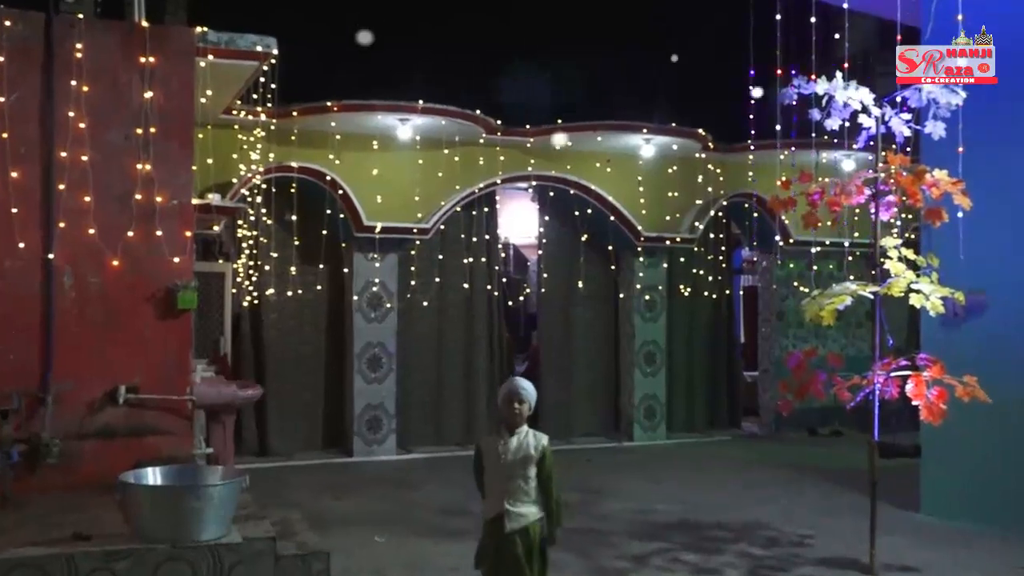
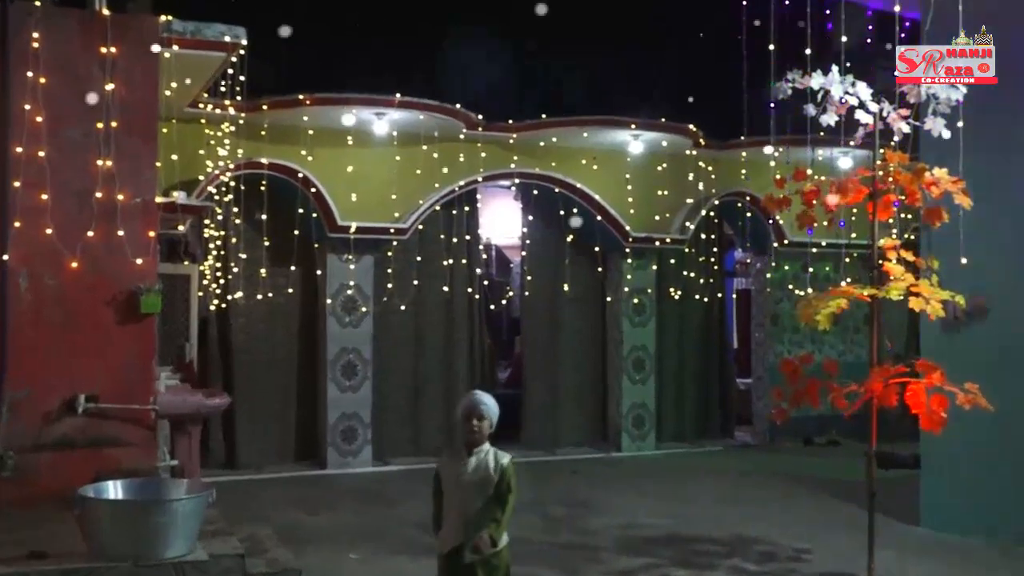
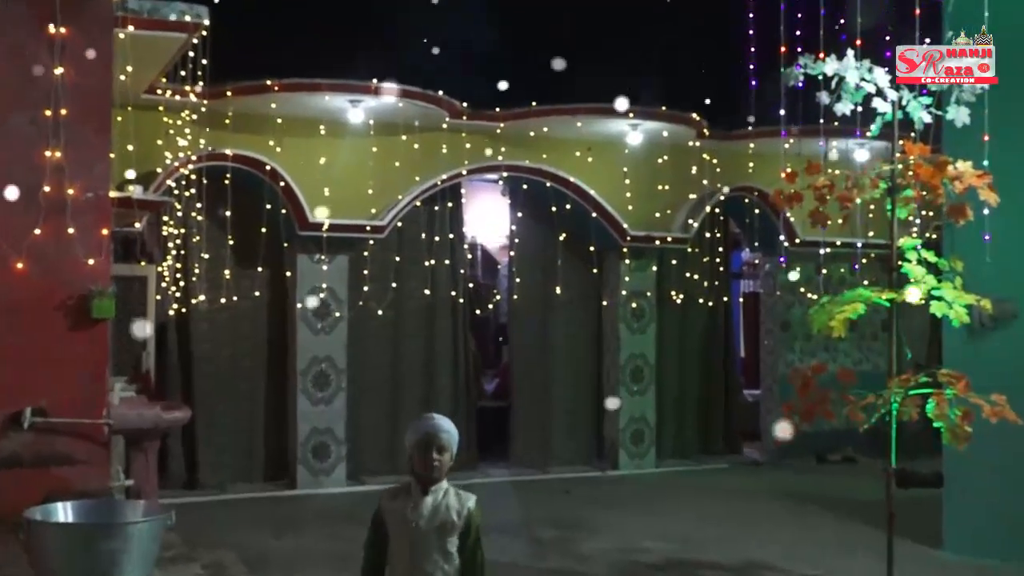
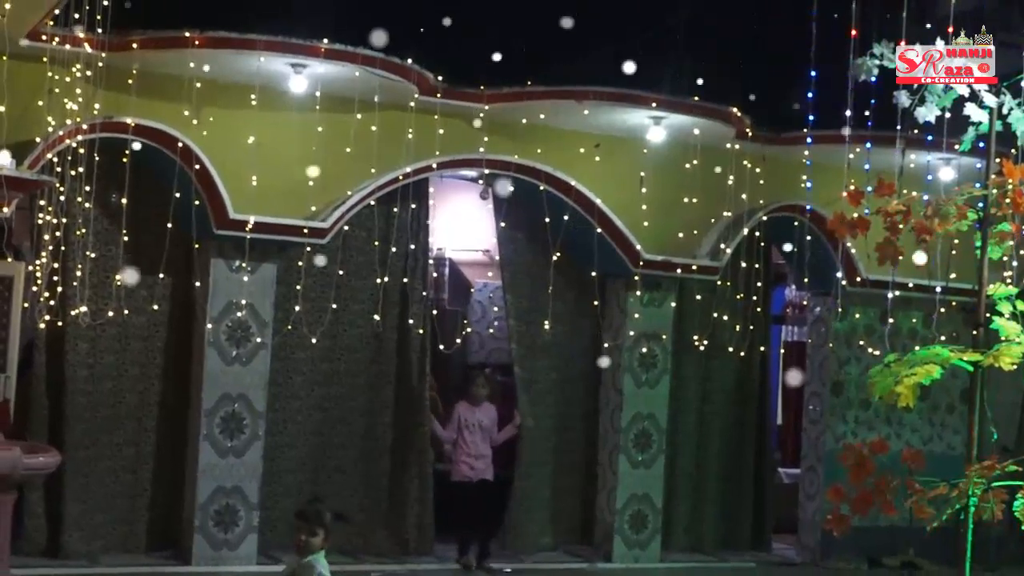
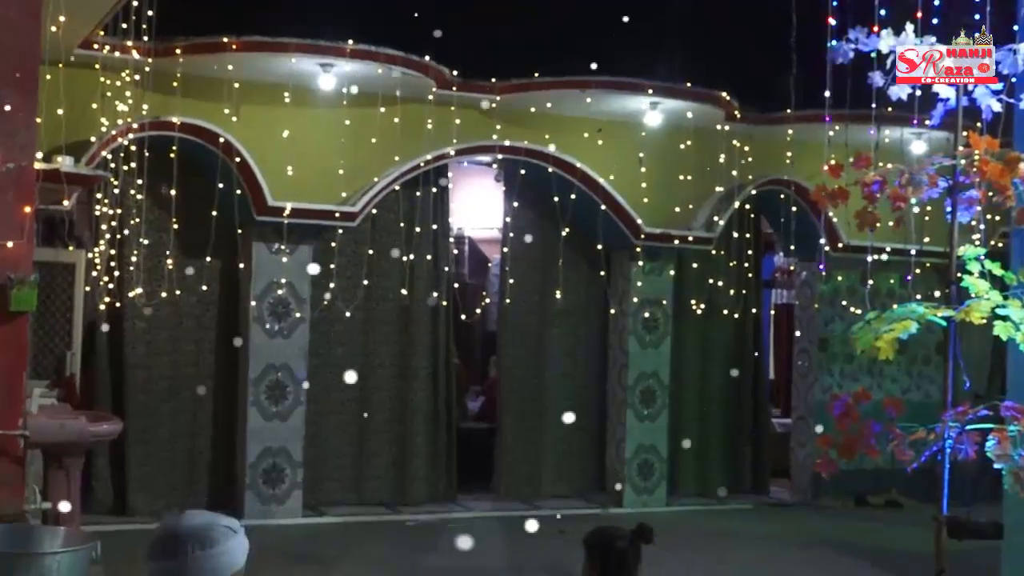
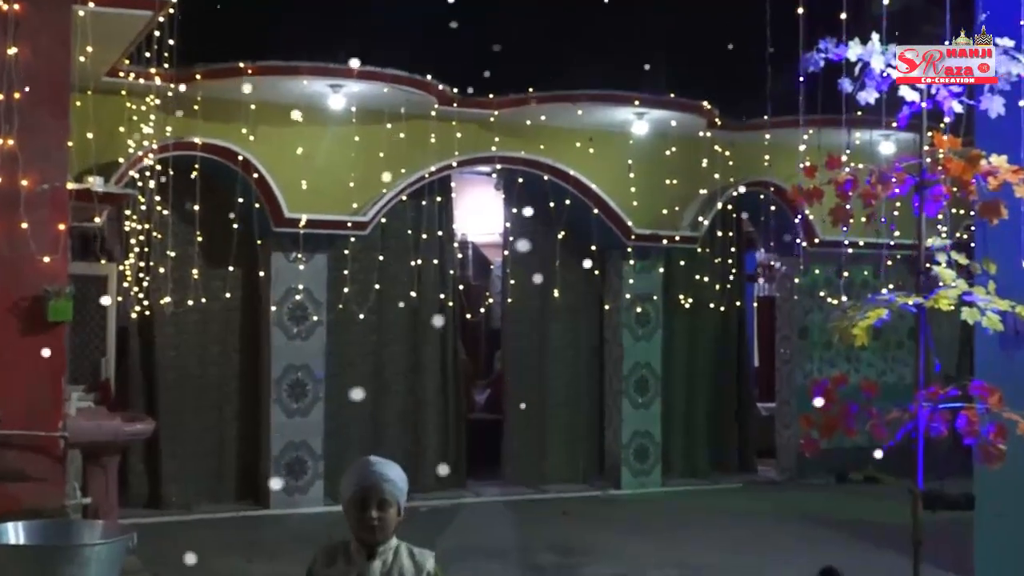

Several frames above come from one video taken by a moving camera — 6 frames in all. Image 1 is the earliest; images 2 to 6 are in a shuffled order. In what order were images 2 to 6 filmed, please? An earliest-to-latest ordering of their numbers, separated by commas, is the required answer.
2, 3, 6, 5, 4
